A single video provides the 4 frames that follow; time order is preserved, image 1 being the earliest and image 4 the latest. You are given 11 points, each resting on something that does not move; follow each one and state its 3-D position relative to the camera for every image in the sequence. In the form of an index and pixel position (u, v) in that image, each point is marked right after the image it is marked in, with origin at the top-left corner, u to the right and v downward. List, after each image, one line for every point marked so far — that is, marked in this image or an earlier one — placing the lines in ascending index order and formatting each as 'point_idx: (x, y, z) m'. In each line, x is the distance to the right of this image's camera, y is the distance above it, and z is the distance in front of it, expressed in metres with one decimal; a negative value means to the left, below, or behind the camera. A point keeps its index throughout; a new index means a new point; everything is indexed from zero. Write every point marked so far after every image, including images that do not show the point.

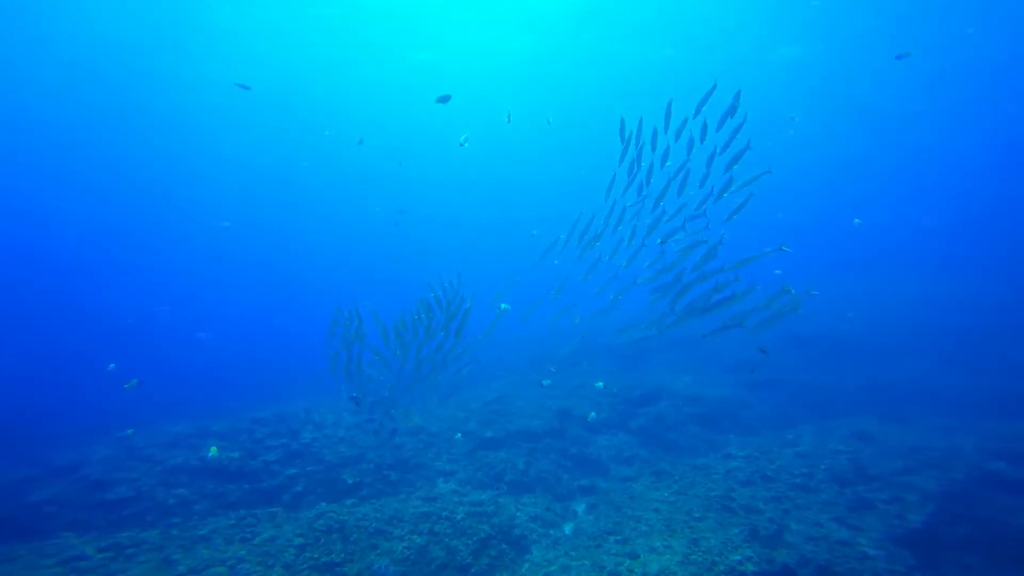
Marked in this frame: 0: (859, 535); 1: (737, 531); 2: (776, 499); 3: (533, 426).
0: (+6.9, -4.9, +9.4) m
1: (+4.6, -4.8, +9.5) m
2: (+5.9, -4.7, +10.6) m
3: (+0.5, -4.0, +13.7) m
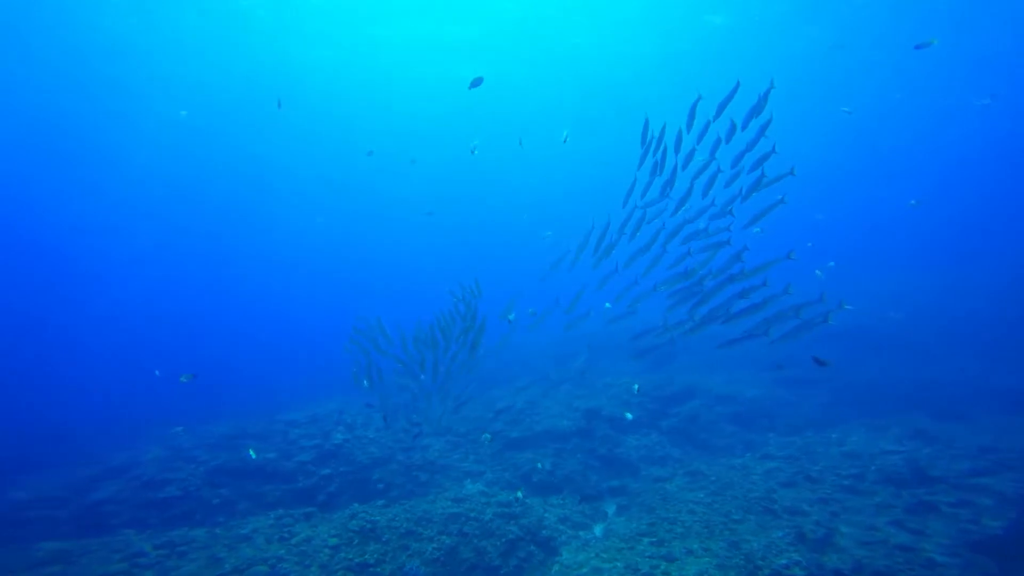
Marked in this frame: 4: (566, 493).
0: (+7.4, -4.6, +8.5) m
1: (+5.1, -4.6, +8.8) m
2: (+6.5, -4.4, +9.8) m
3: (+1.4, -3.8, +13.4) m
4: (+1.3, -4.9, +11.3) m
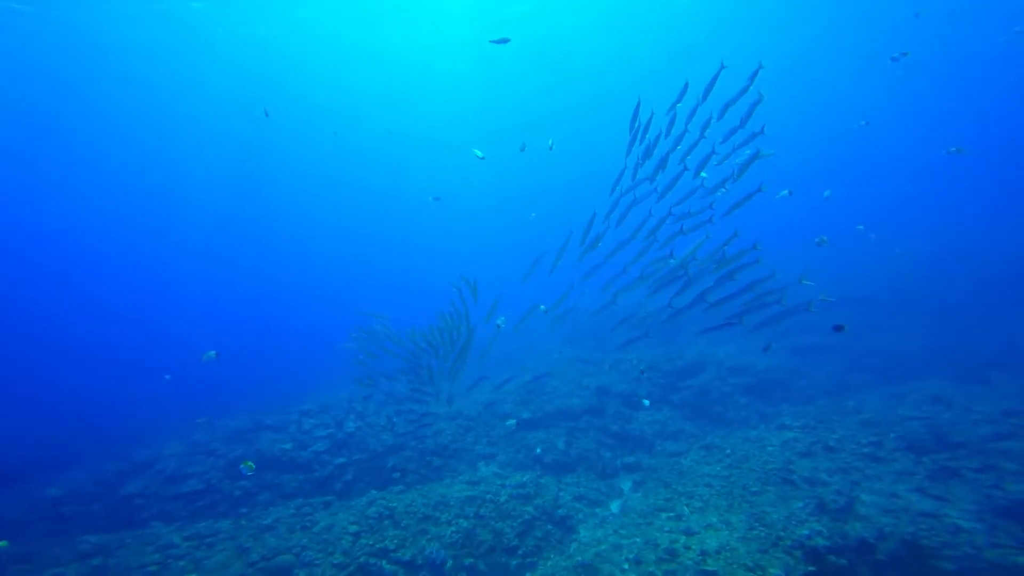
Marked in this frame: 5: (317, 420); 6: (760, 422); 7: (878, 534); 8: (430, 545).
0: (+7.7, -3.9, +8.3) m
1: (+5.3, -4.0, +8.7) m
2: (+6.8, -3.7, +9.6) m
3: (+1.8, -3.3, +13.4) m
4: (+1.7, -4.4, +11.3) m
5: (-5.7, -3.9, +14.0) m
6: (+6.5, -3.4, +12.1) m
7: (+6.0, -4.0, +7.7) m
8: (-1.6, -4.9, +9.0) m
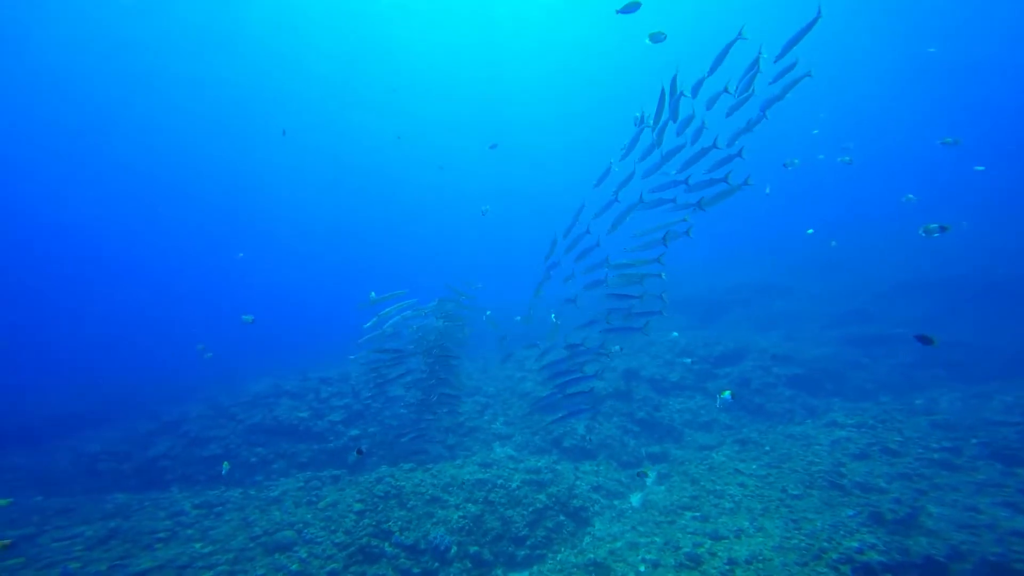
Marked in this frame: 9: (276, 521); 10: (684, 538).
0: (+7.6, -3.5, +6.8) m
1: (+5.4, -3.6, +7.4) m
2: (+6.9, -3.3, +8.2) m
3: (+2.3, -2.6, +12.4) m
4: (+2.0, -3.8, +10.3) m
5: (-5.1, -3.1, +13.8) m
6: (+6.8, -2.9, +10.7) m
7: (+5.9, -3.7, +6.4) m
8: (-1.5, -4.3, +8.4) m
9: (-4.7, -4.6, +9.2) m
10: (+2.8, -4.1, +7.7) m
